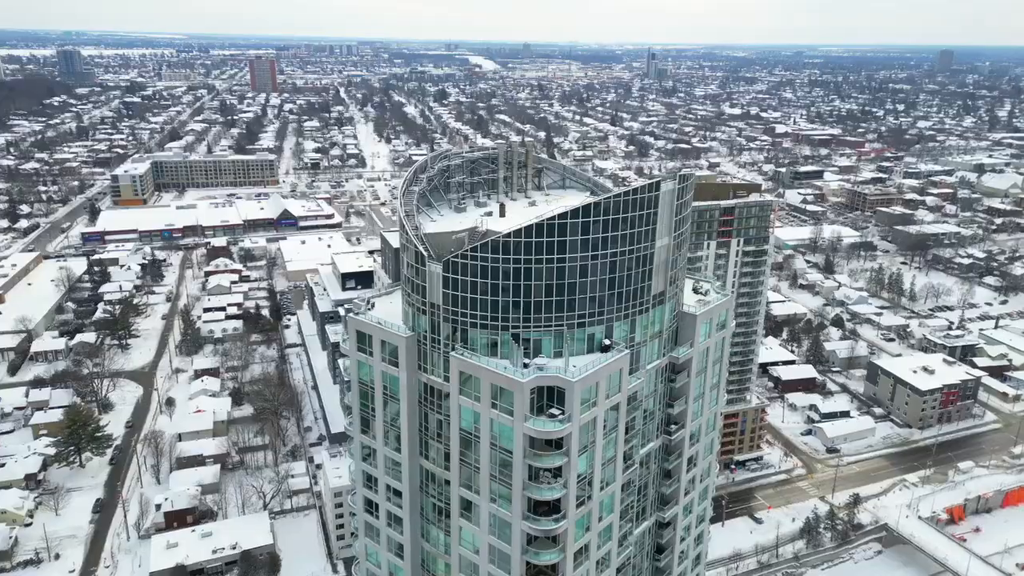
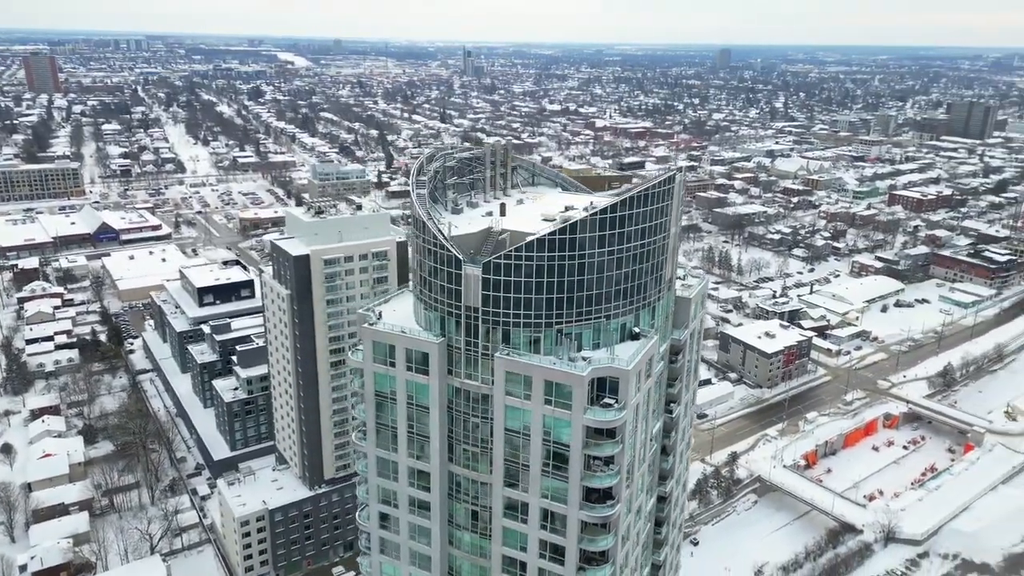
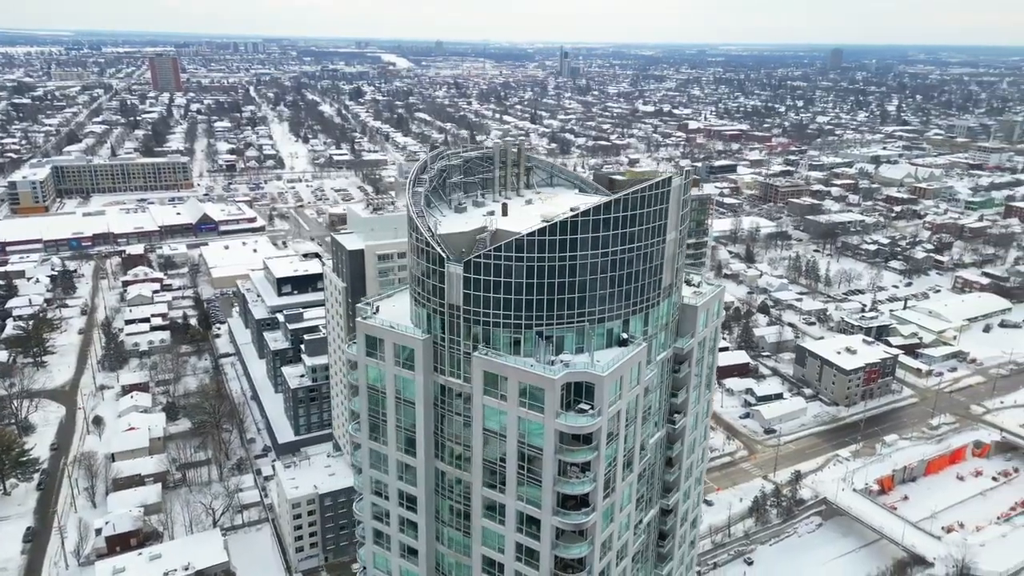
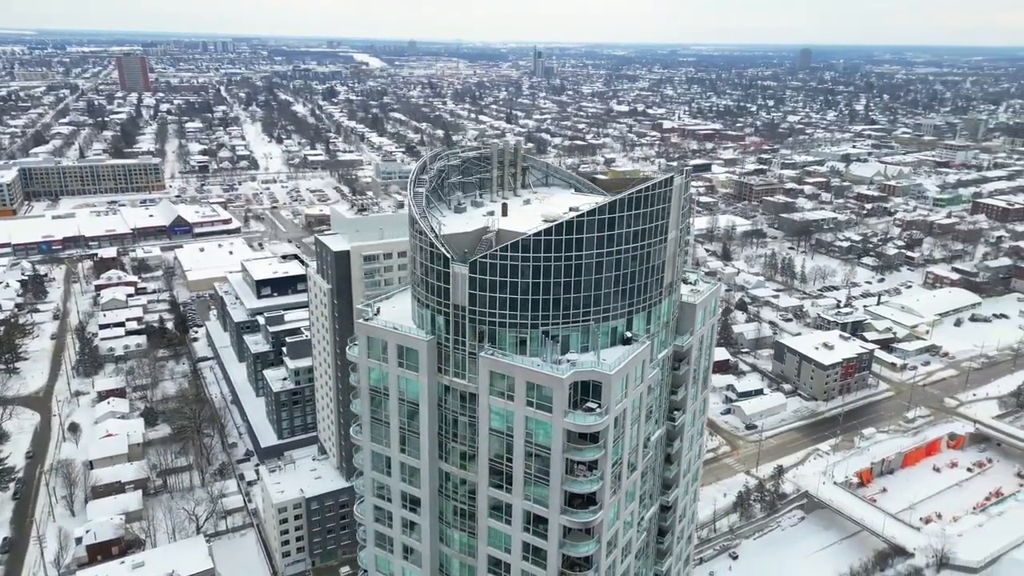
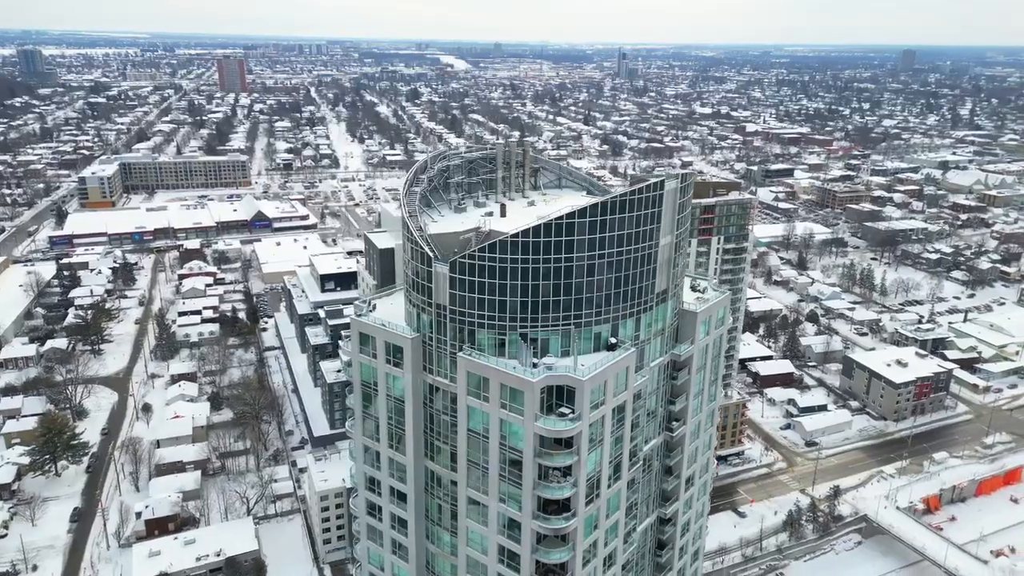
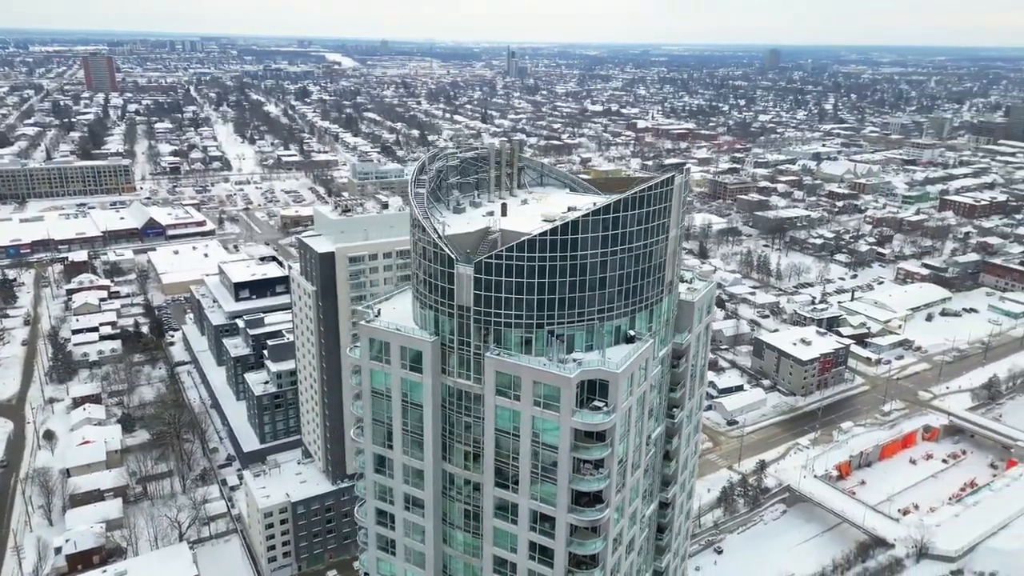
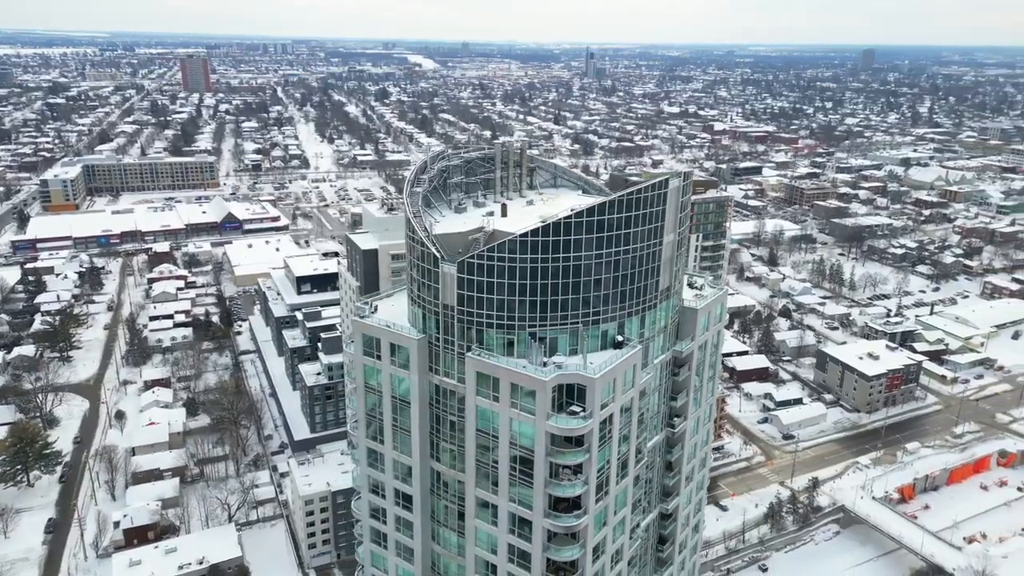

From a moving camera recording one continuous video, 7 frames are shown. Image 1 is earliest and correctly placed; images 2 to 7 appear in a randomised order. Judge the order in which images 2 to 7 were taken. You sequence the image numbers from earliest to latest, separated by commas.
5, 7, 3, 4, 6, 2
